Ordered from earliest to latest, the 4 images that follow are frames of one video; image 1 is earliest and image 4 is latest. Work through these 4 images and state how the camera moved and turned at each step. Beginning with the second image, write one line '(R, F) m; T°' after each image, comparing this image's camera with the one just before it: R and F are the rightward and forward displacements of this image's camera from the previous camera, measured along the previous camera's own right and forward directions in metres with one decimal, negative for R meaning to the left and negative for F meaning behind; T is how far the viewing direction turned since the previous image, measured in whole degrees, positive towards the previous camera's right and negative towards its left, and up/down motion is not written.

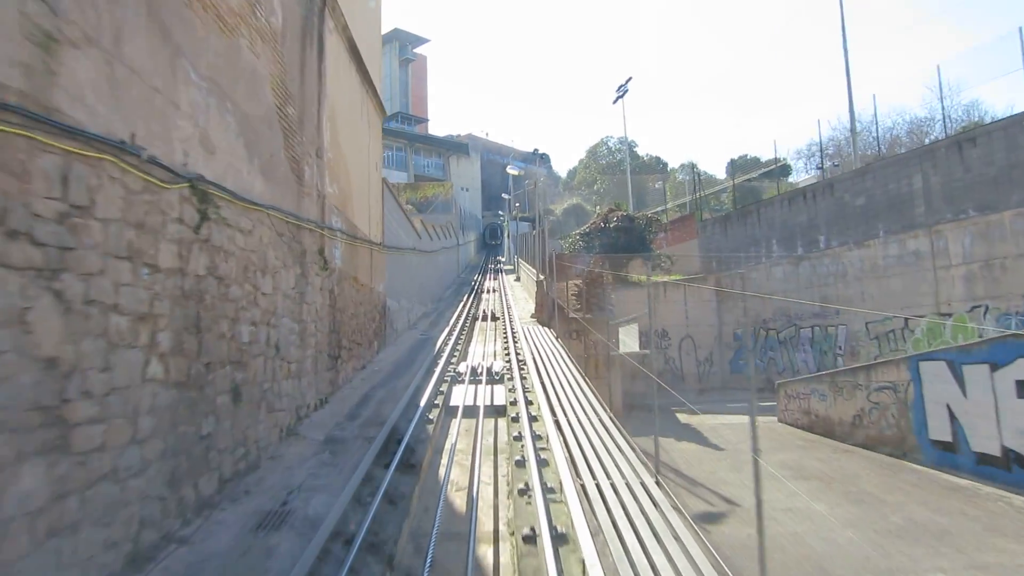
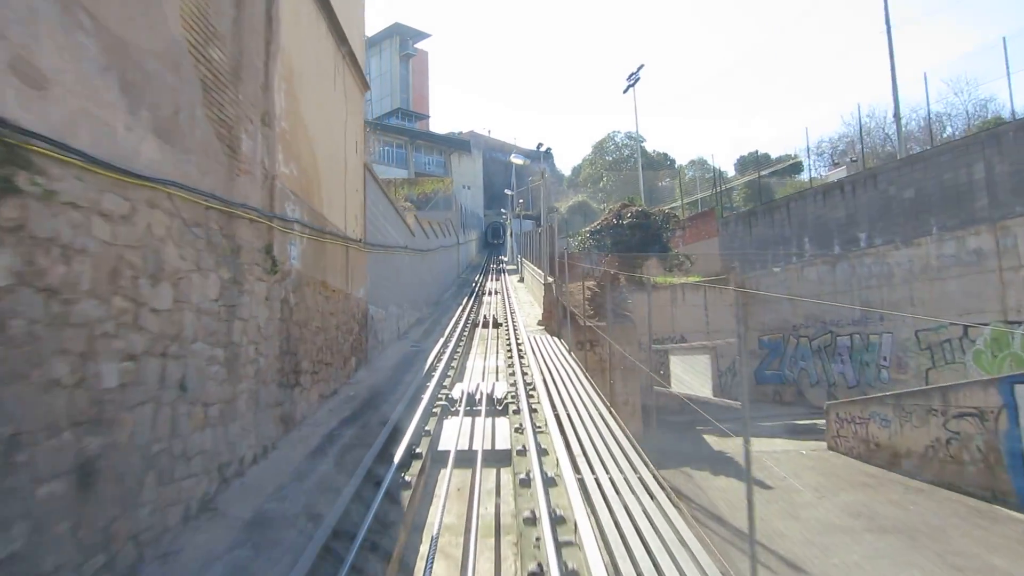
(0.0, +2.1) m; 0°
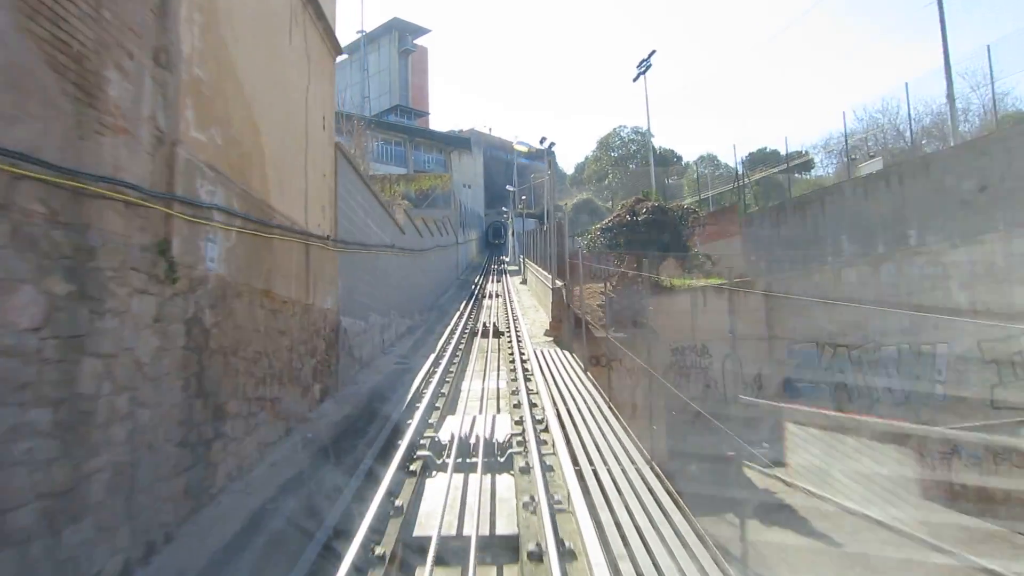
(0.0, +2.1) m; 0°
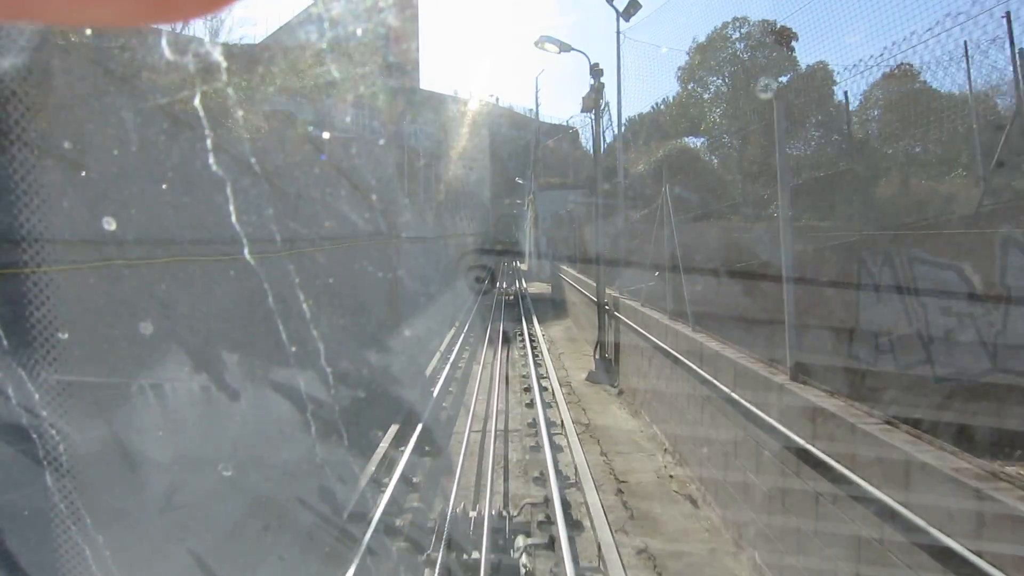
(0.0, +0.6) m; -1°
